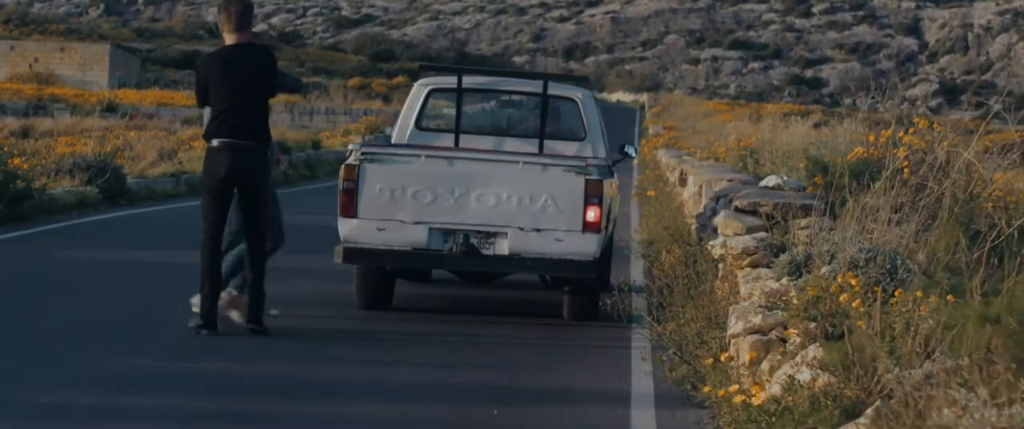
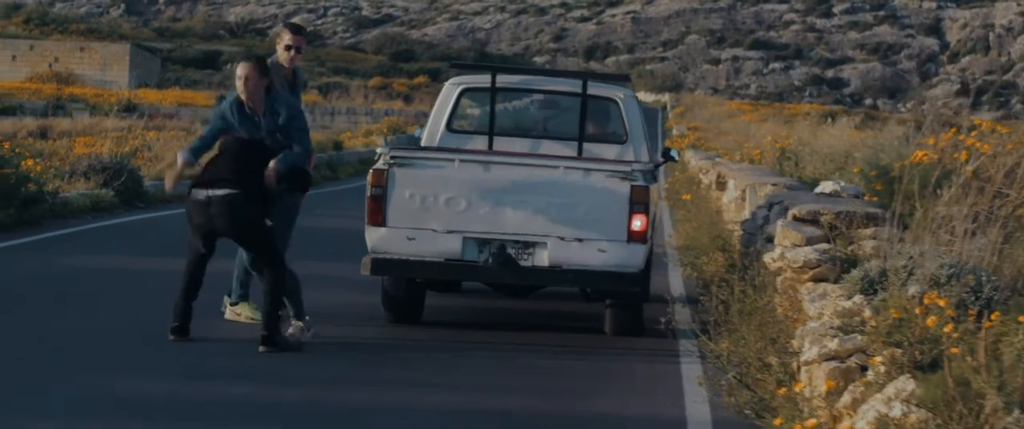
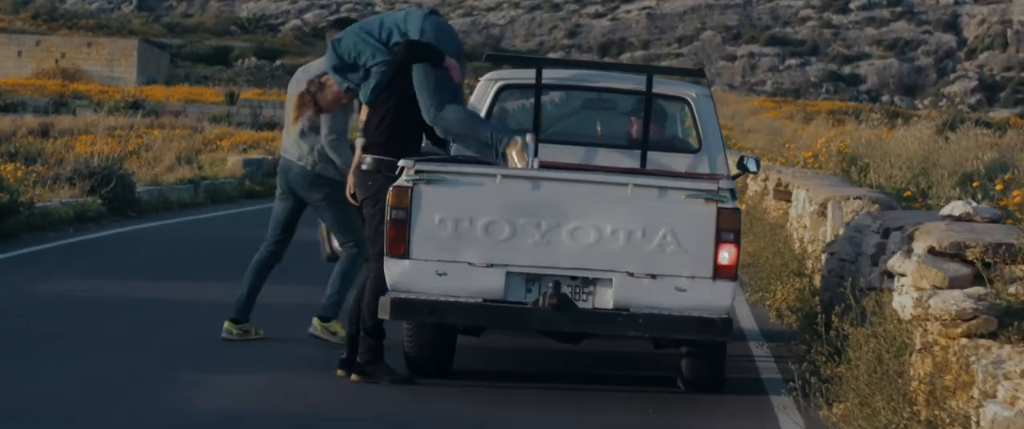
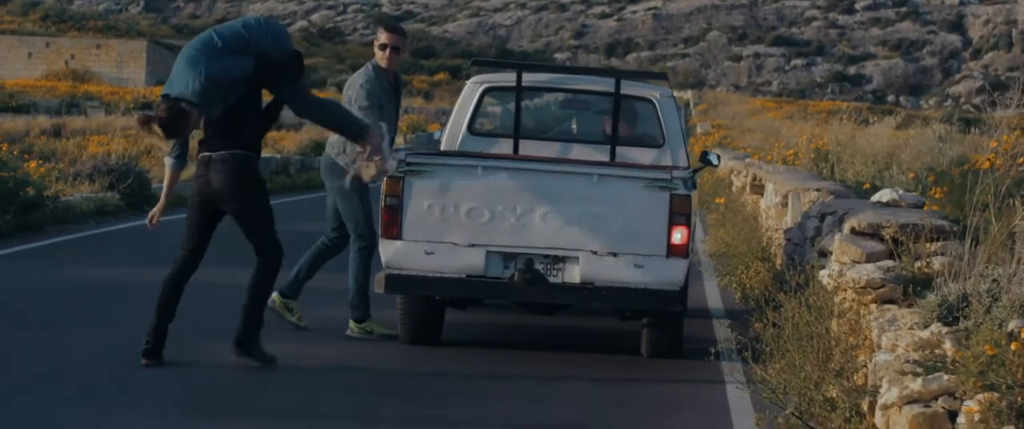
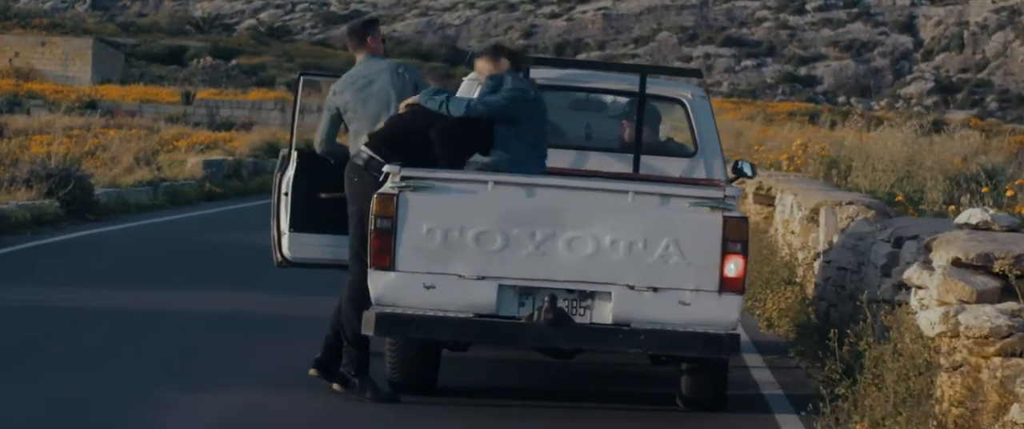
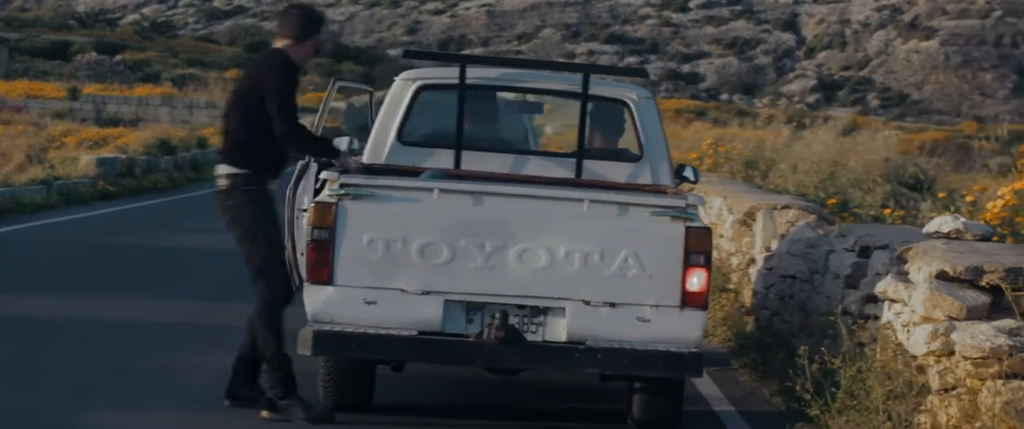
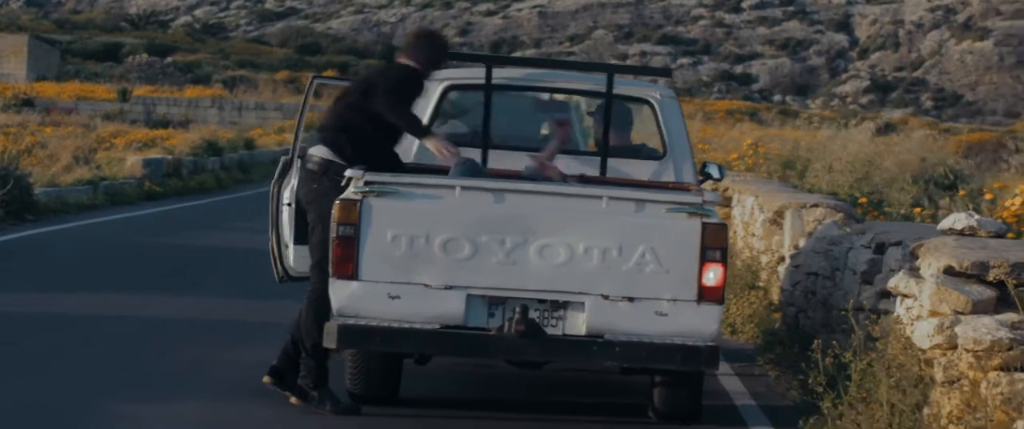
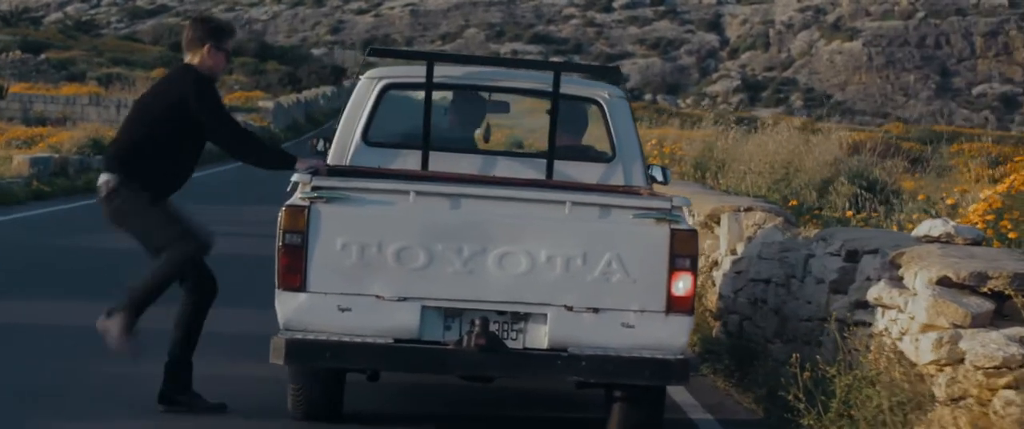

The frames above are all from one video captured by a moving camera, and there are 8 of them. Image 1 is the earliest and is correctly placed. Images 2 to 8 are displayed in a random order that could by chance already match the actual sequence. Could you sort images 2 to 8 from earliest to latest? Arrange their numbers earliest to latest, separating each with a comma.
2, 4, 3, 5, 7, 6, 8
